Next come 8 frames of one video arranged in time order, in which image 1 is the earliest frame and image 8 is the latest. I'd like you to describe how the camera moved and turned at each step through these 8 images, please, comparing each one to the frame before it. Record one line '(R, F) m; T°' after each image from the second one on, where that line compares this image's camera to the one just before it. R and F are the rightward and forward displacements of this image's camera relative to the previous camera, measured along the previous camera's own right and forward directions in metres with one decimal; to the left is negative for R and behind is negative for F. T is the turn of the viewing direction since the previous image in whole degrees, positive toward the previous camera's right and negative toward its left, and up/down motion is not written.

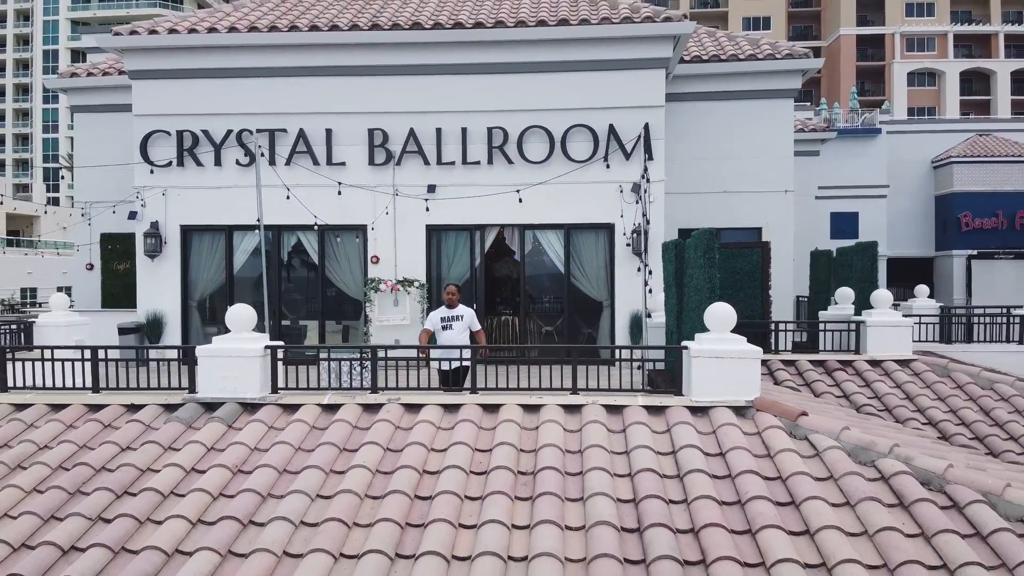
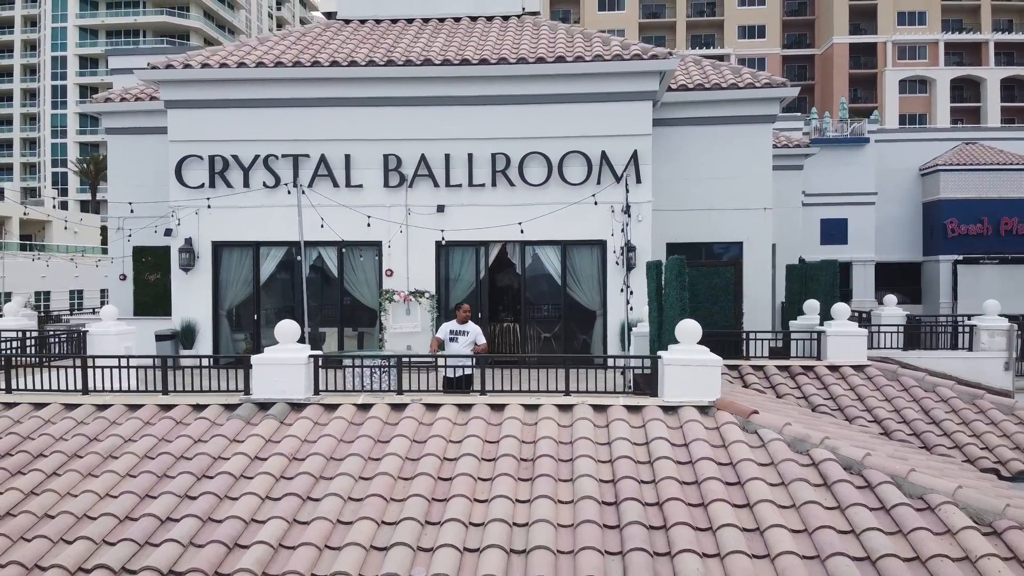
(0.0, -1.1) m; 0°
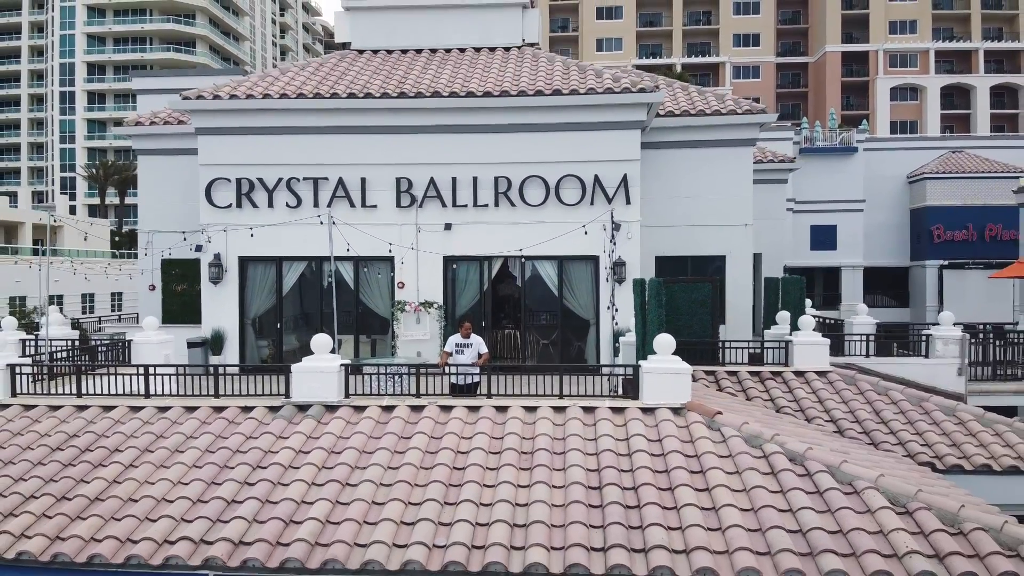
(0.0, -1.2) m; 0°
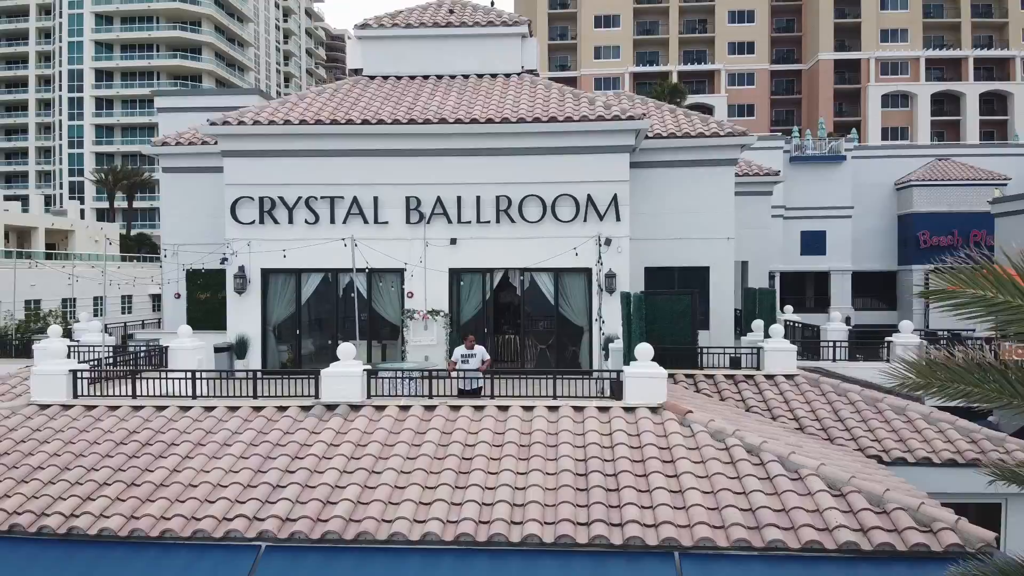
(0.0, -1.3) m; 0°
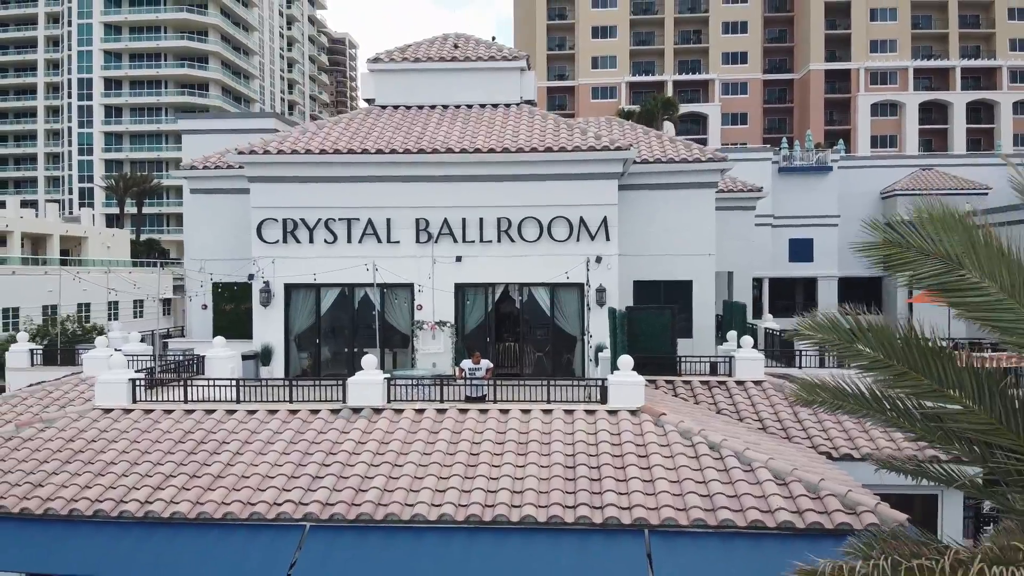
(0.0, -1.6) m; 0°
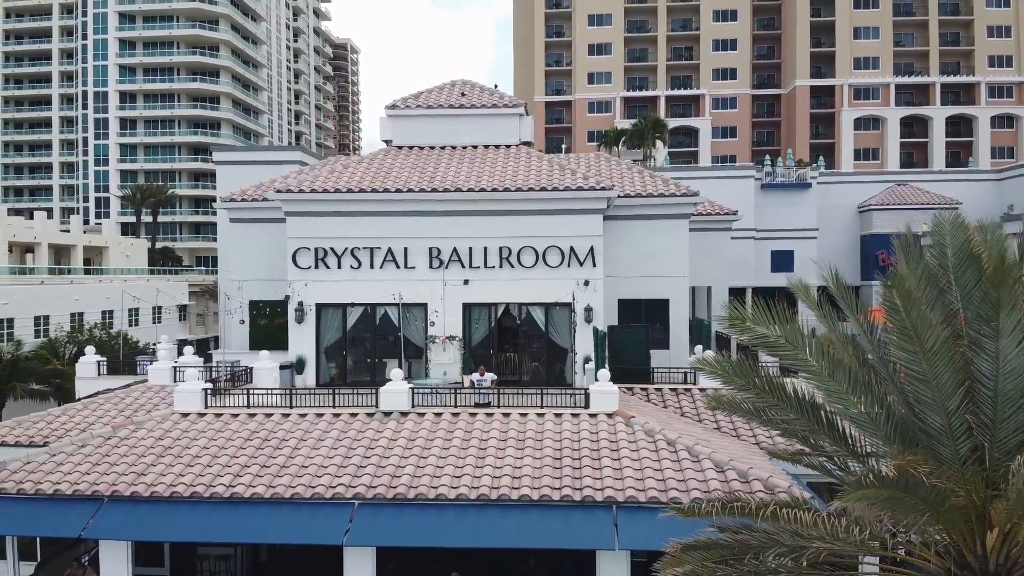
(0.0, -2.7) m; 0°
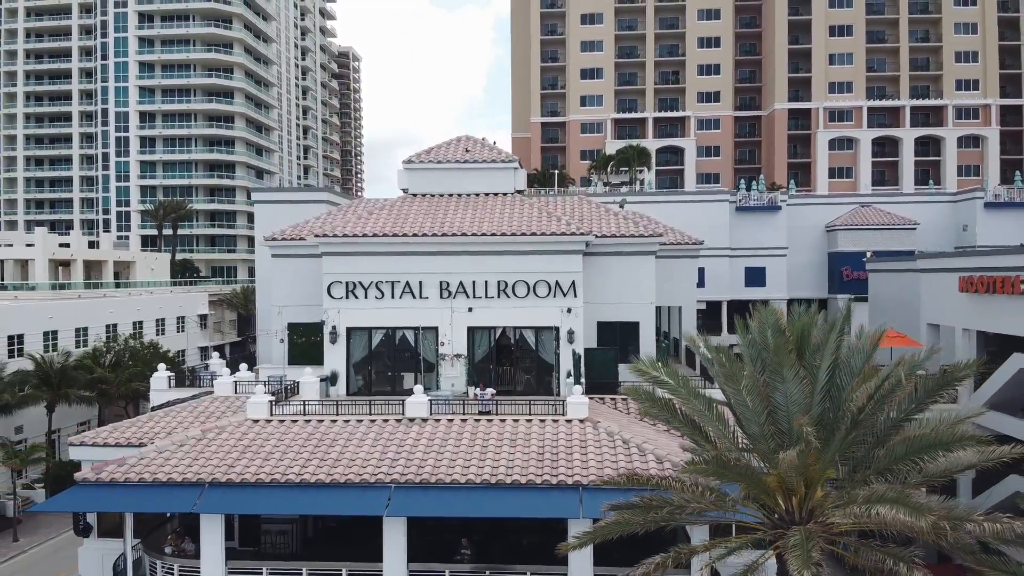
(+0.1, -4.2) m; 0°
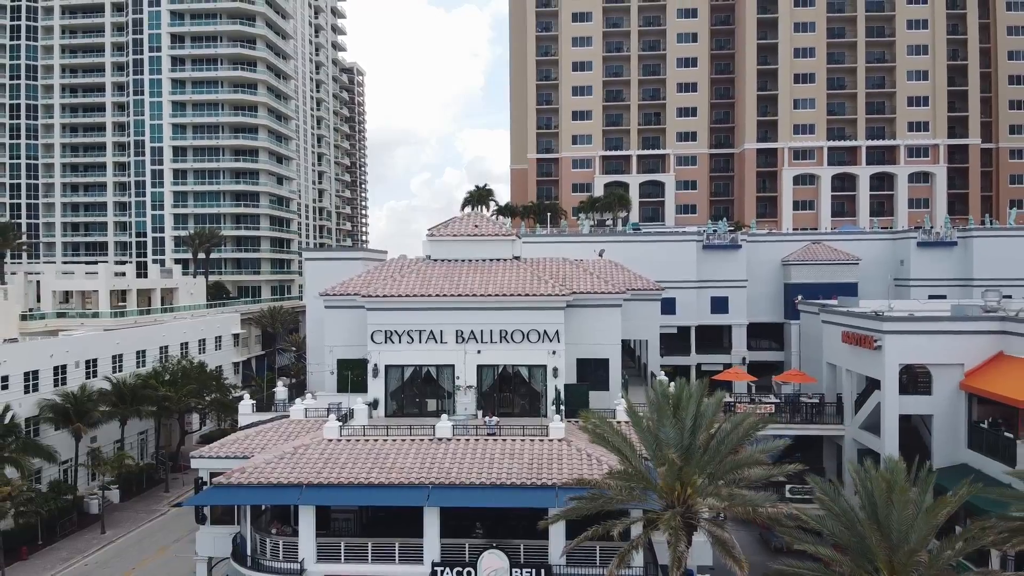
(0.0, -7.5) m; 0°
